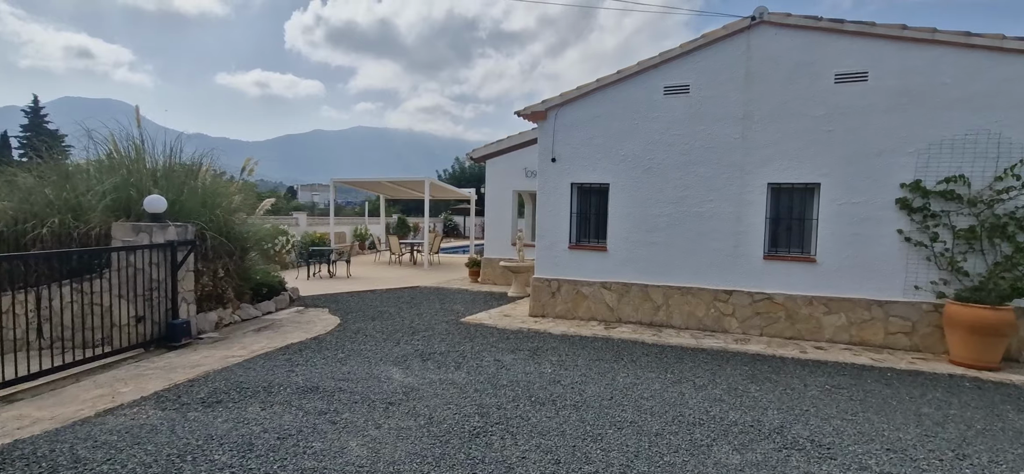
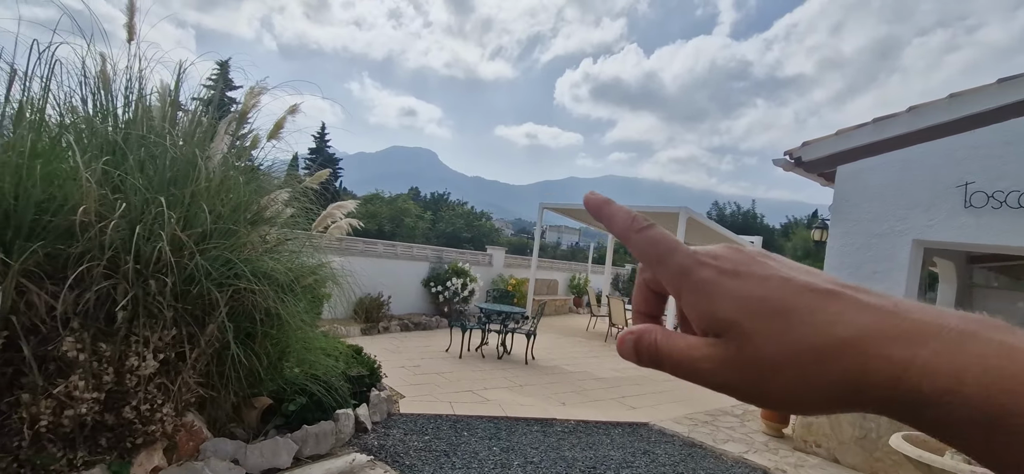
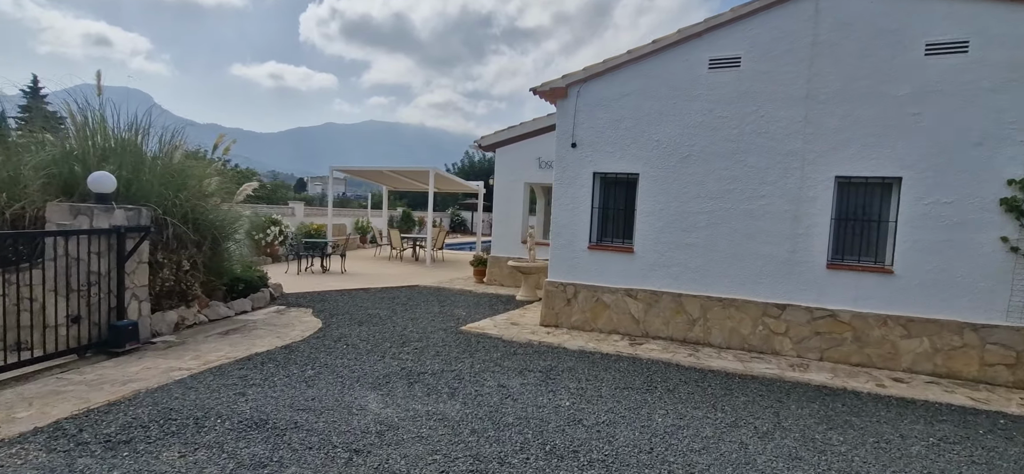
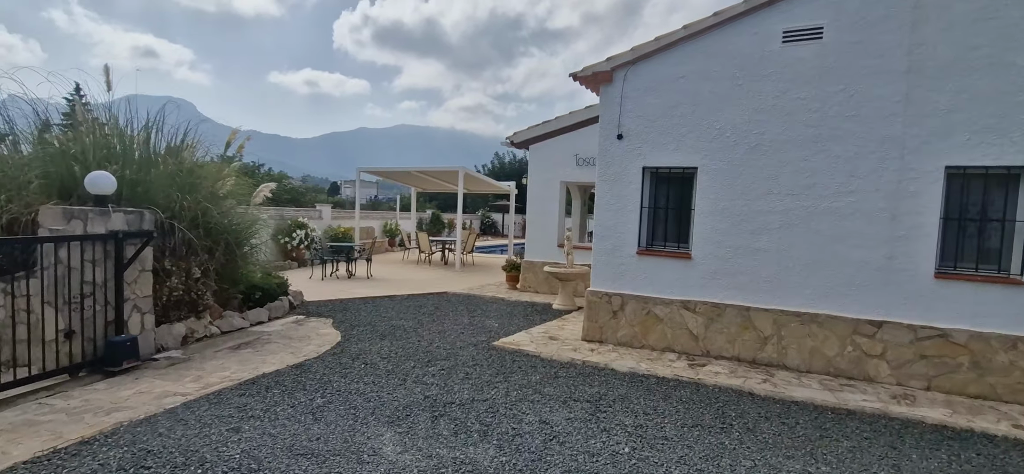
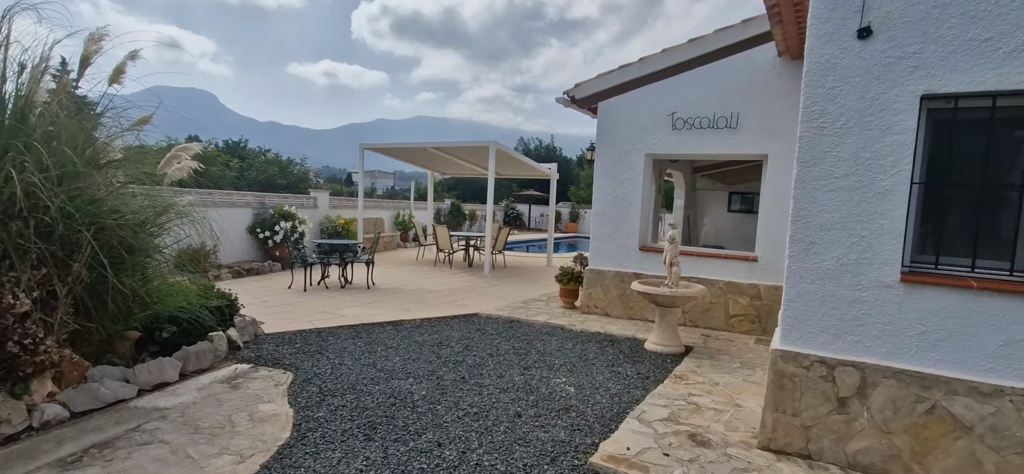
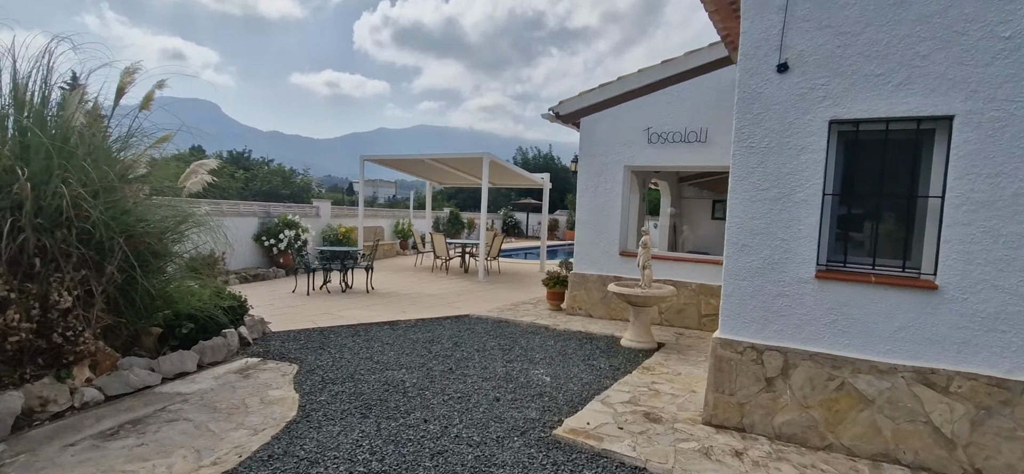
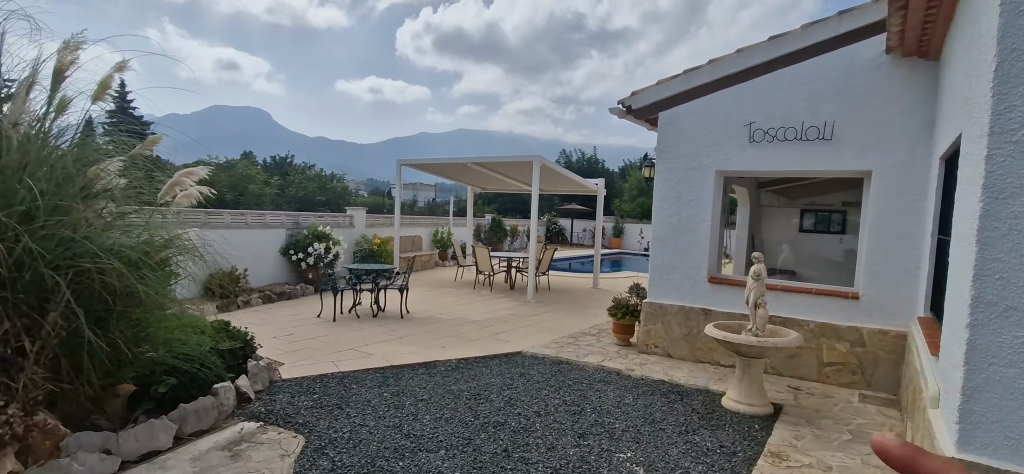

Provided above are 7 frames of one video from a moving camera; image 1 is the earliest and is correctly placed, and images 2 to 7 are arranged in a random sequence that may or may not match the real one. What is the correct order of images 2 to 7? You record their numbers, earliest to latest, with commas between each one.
3, 4, 6, 5, 7, 2
